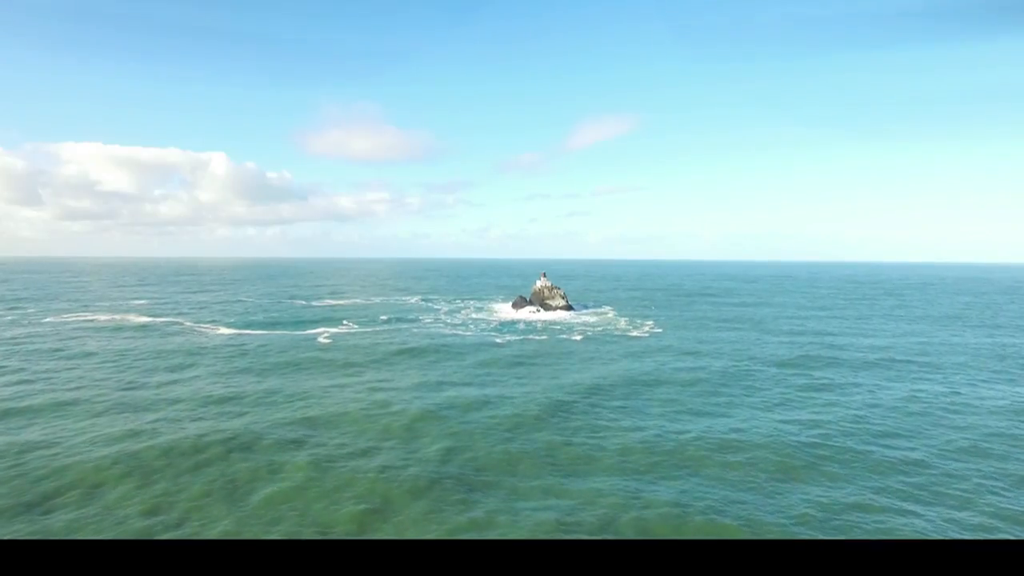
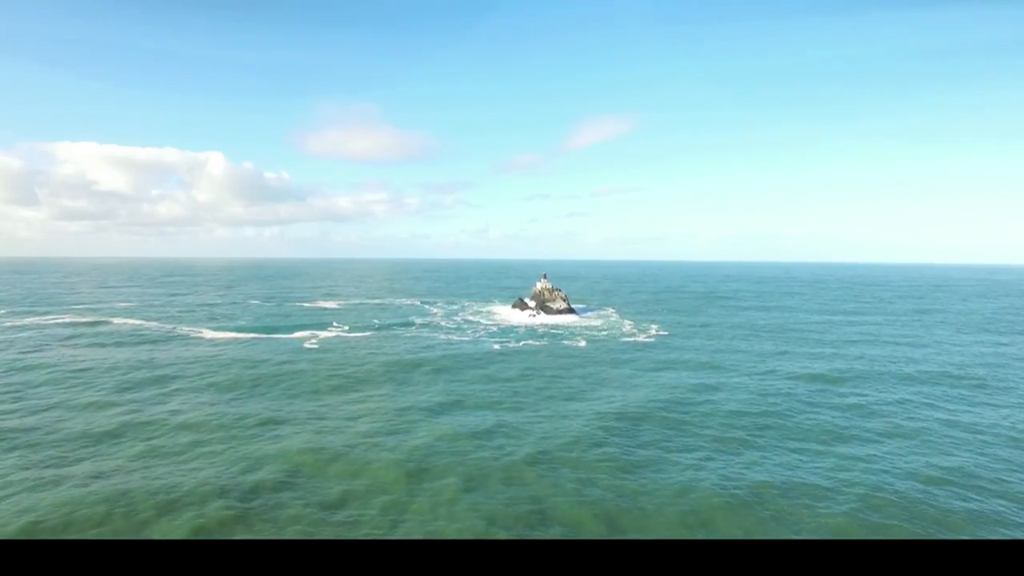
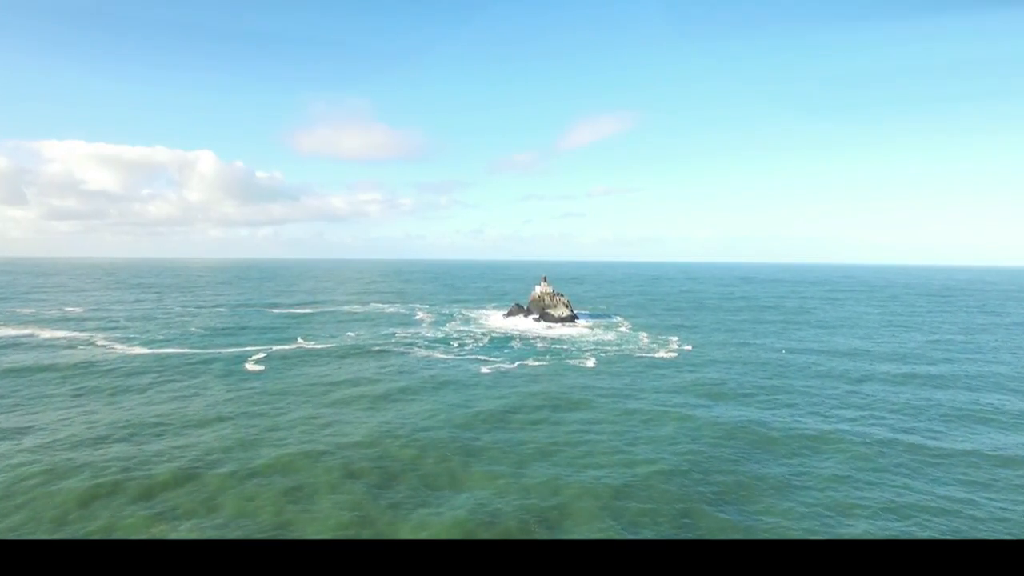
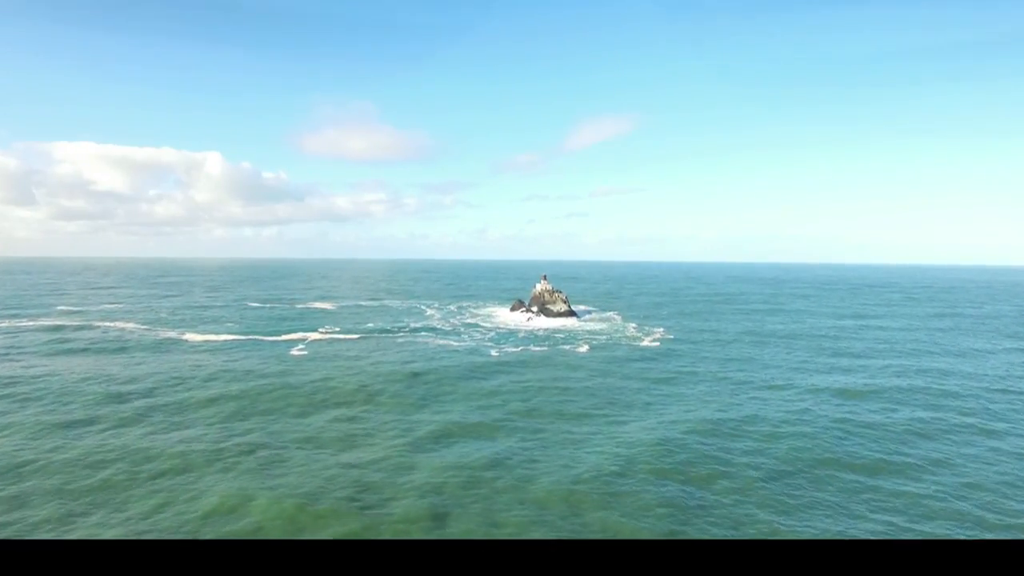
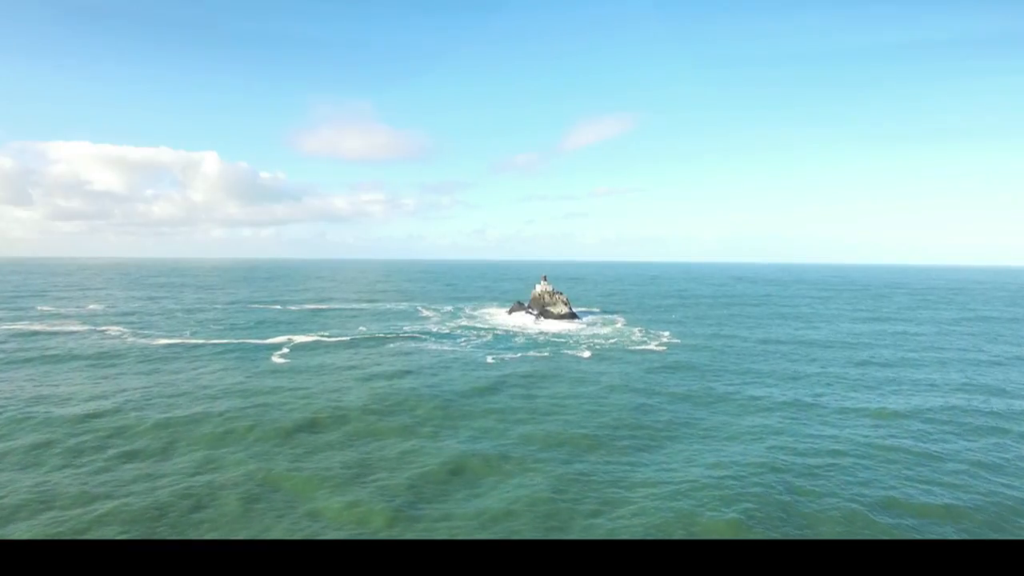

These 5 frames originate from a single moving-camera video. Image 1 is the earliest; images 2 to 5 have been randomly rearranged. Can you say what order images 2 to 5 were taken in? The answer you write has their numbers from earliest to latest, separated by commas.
2, 4, 5, 3
